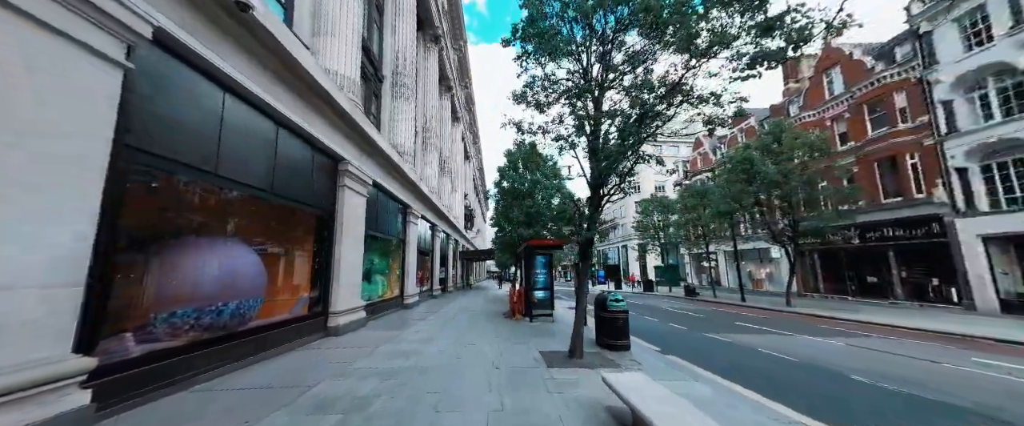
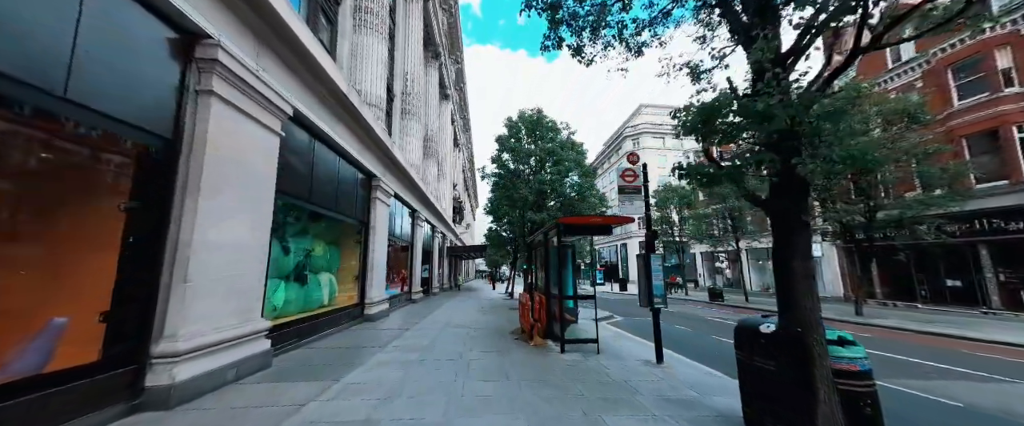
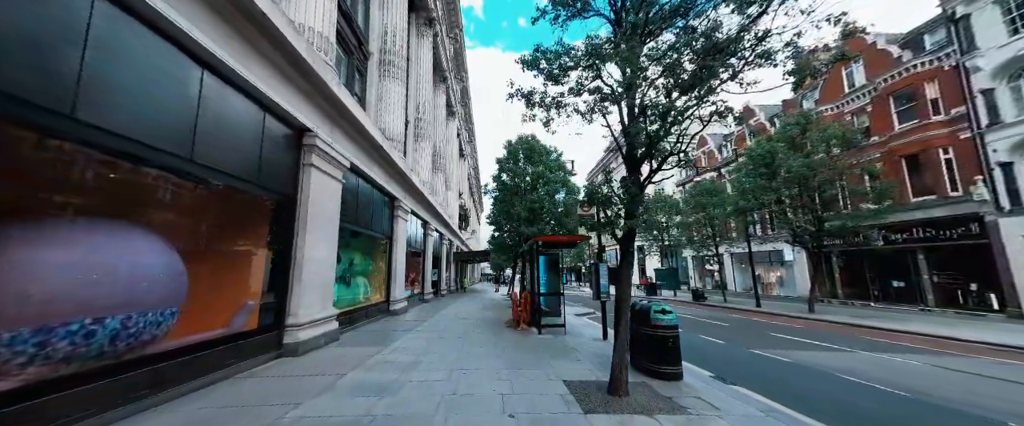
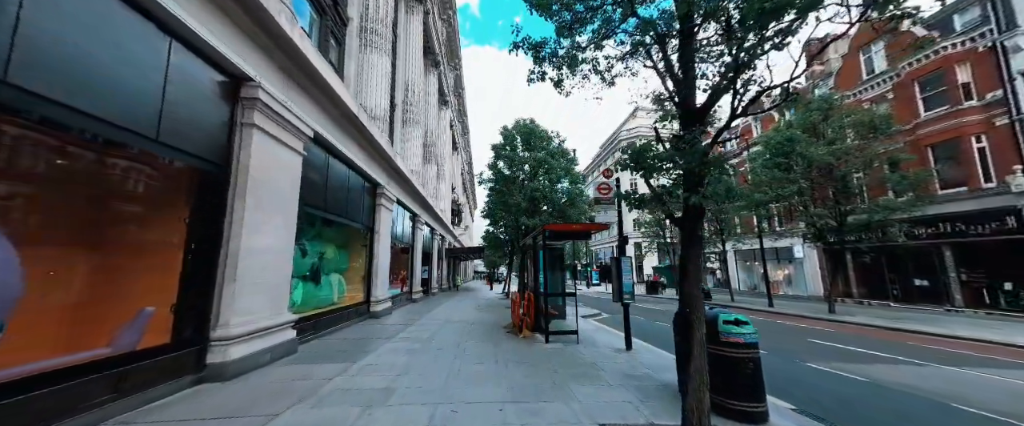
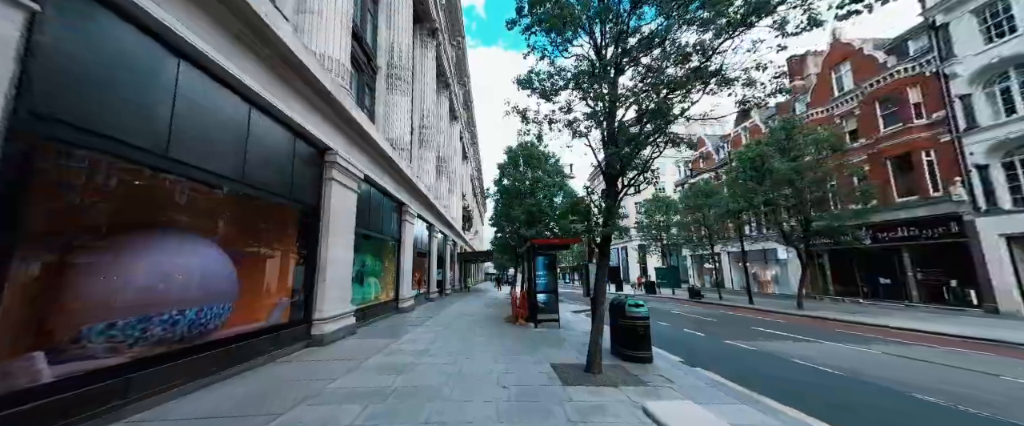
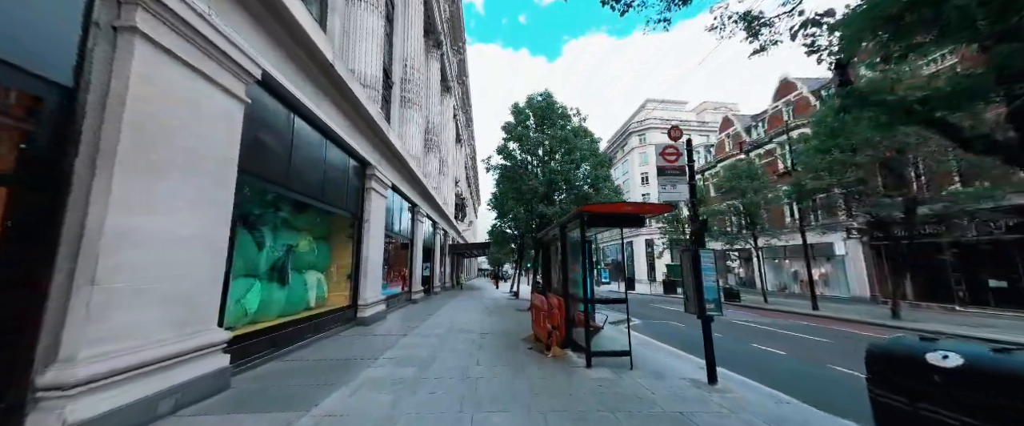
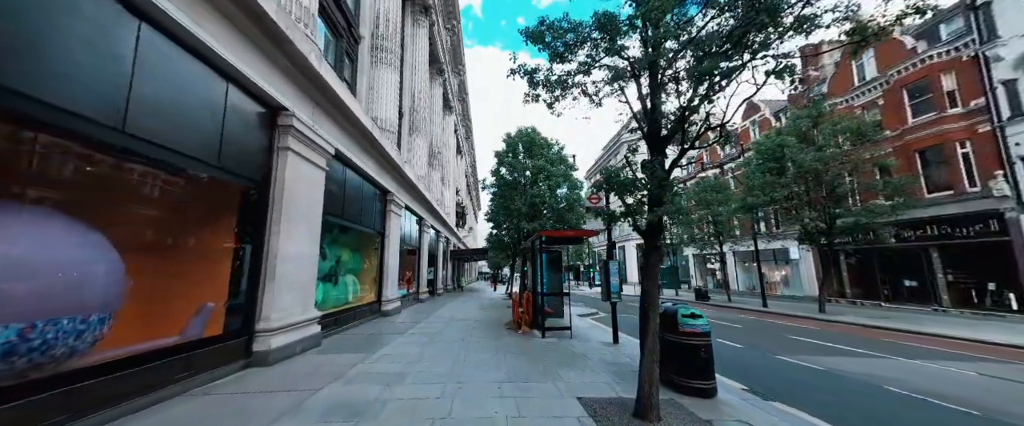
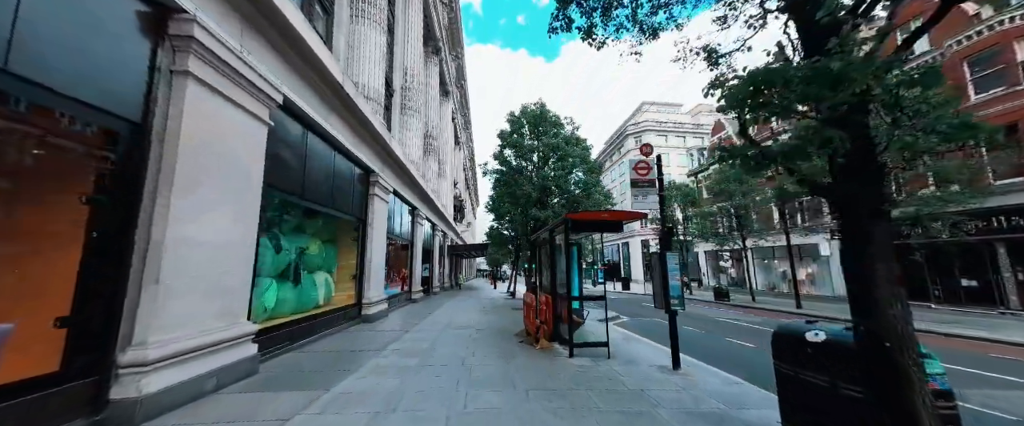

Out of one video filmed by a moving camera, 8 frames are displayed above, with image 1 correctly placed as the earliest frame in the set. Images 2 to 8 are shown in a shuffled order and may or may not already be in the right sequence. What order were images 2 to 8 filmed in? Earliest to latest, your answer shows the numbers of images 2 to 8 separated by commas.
5, 3, 7, 4, 2, 8, 6
